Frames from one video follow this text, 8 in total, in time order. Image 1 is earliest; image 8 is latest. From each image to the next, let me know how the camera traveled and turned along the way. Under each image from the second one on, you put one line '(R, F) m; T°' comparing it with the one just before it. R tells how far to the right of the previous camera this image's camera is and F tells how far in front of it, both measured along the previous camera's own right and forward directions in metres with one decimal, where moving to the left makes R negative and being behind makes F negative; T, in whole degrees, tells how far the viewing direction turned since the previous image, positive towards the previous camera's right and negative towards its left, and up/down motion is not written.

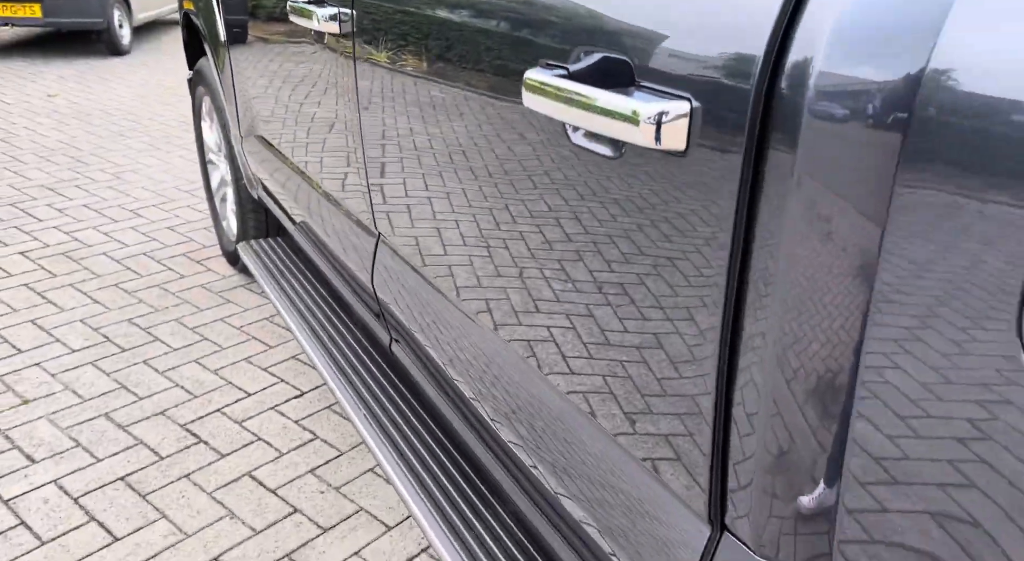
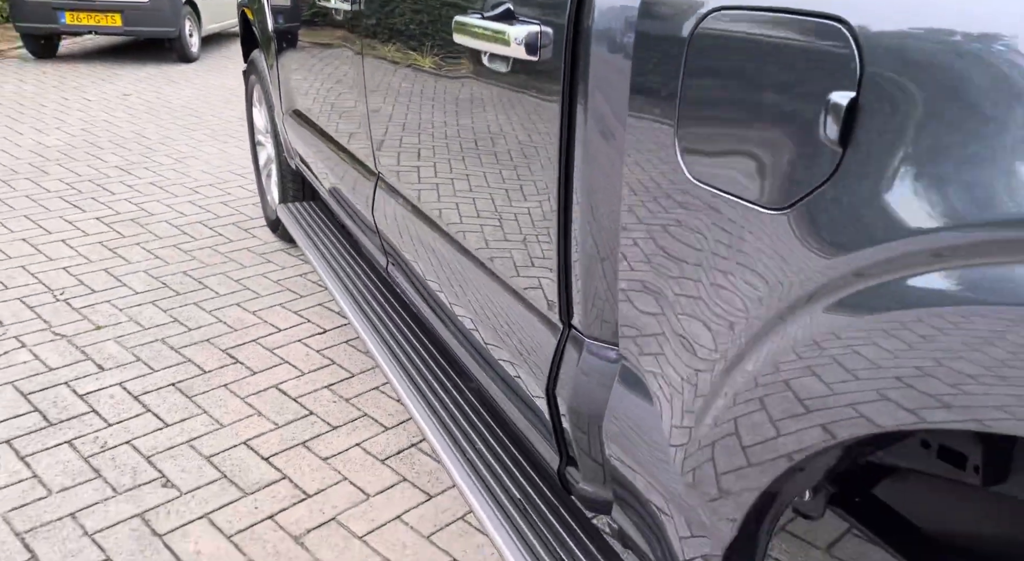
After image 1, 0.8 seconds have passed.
(+0.2, -0.5) m; -4°
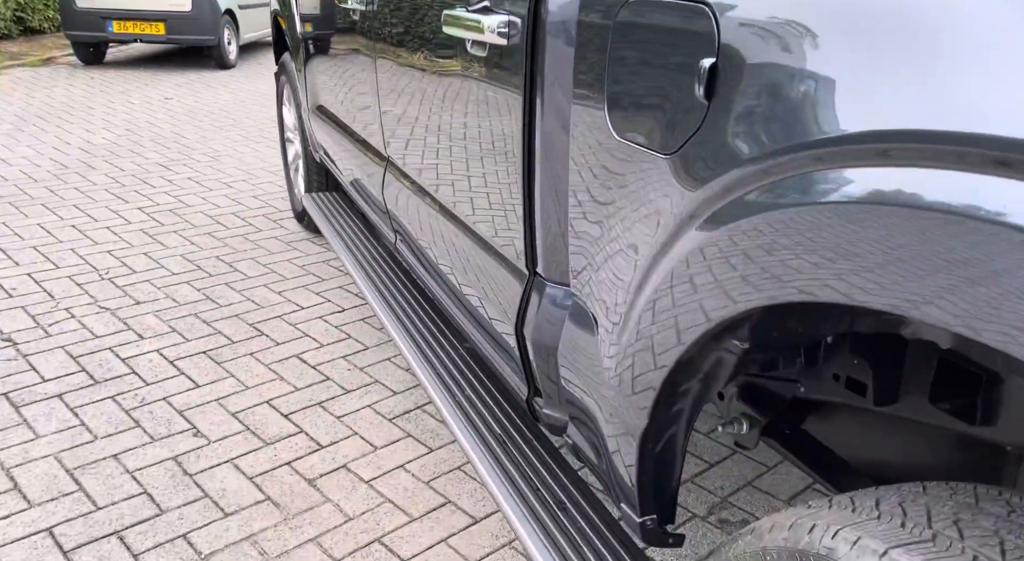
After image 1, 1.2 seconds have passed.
(+0.1, -0.3) m; -2°
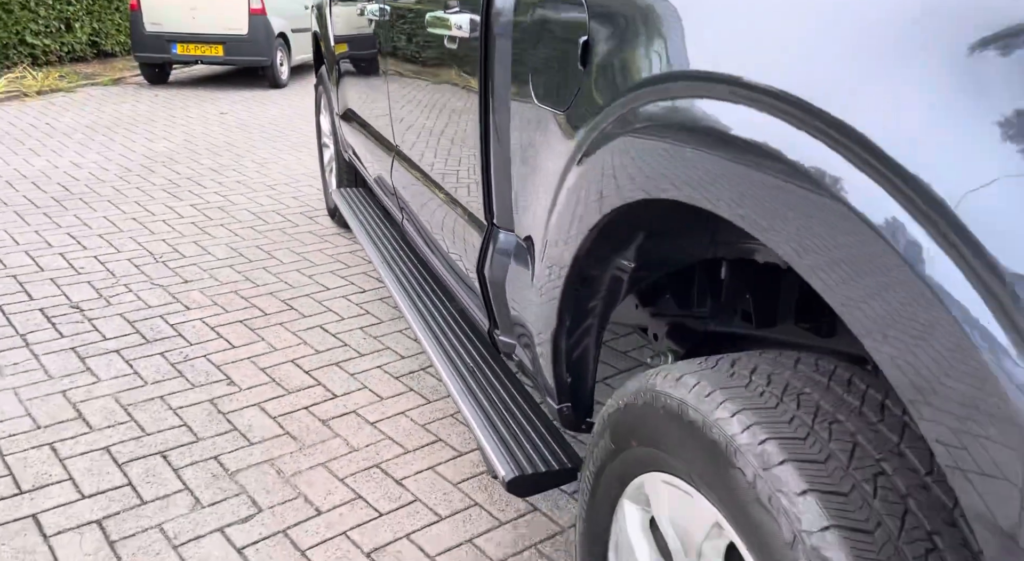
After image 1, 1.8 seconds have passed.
(+0.2, -0.4) m; -3°
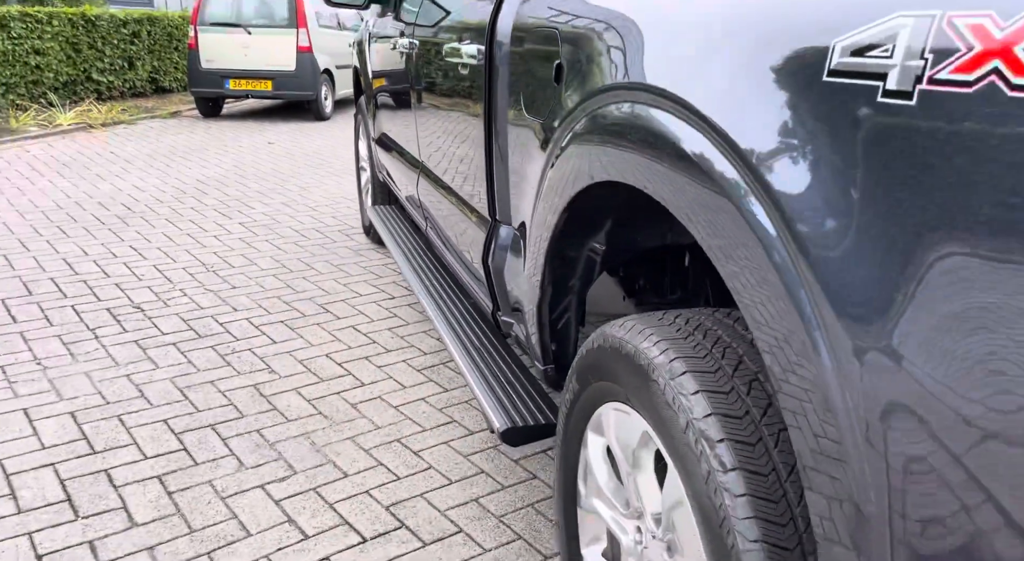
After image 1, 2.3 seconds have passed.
(+0.1, -0.4) m; -3°
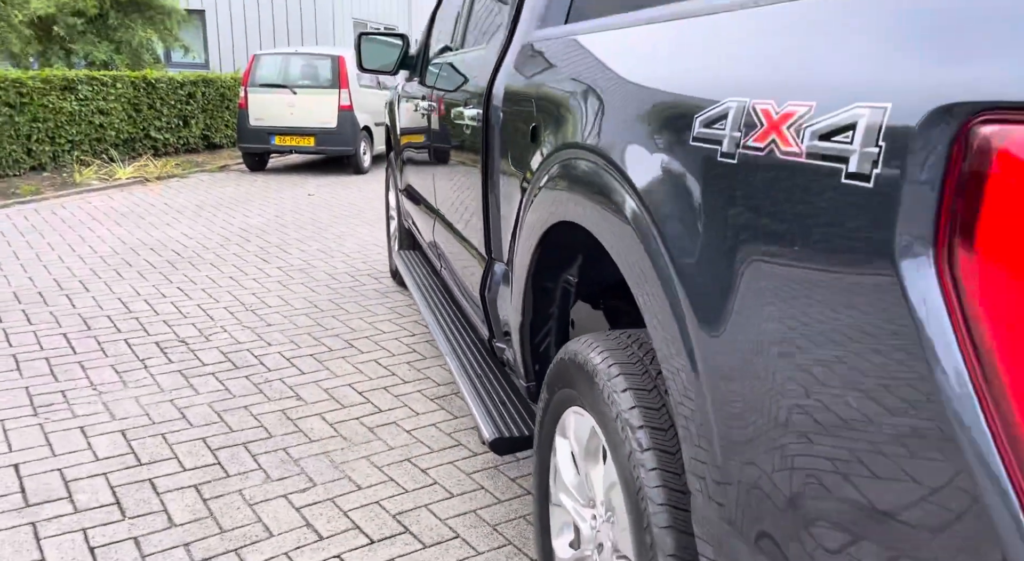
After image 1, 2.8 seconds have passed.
(+0.2, -0.3) m; -3°
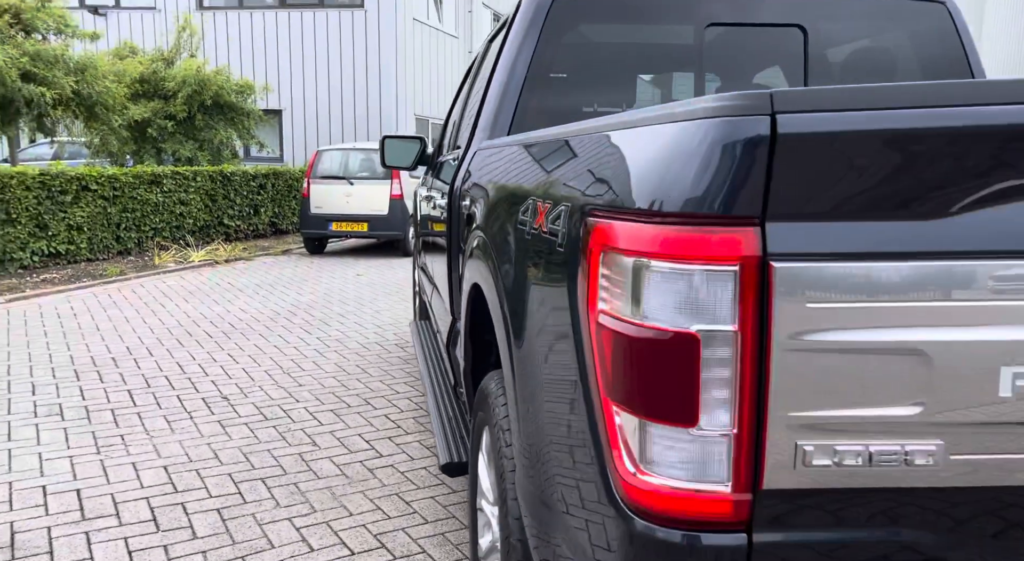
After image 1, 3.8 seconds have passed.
(+0.5, -0.6) m; -5°
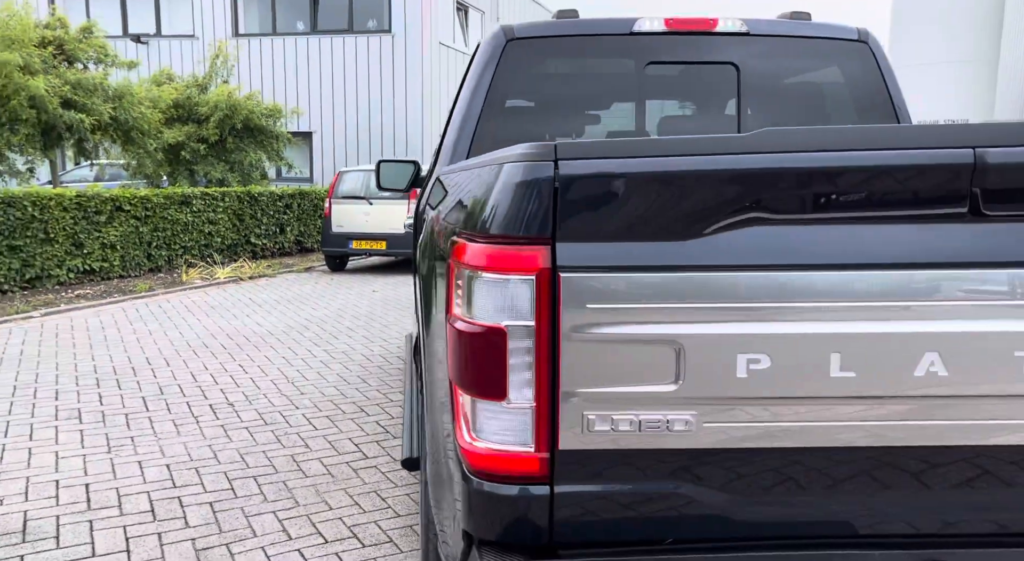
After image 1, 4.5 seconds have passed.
(+0.3, -0.3) m; -2°
